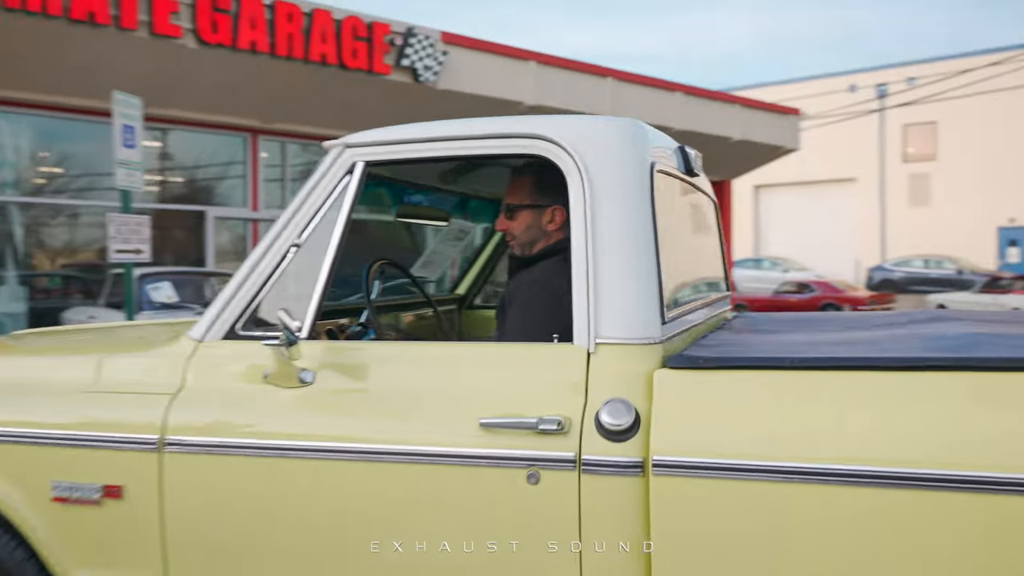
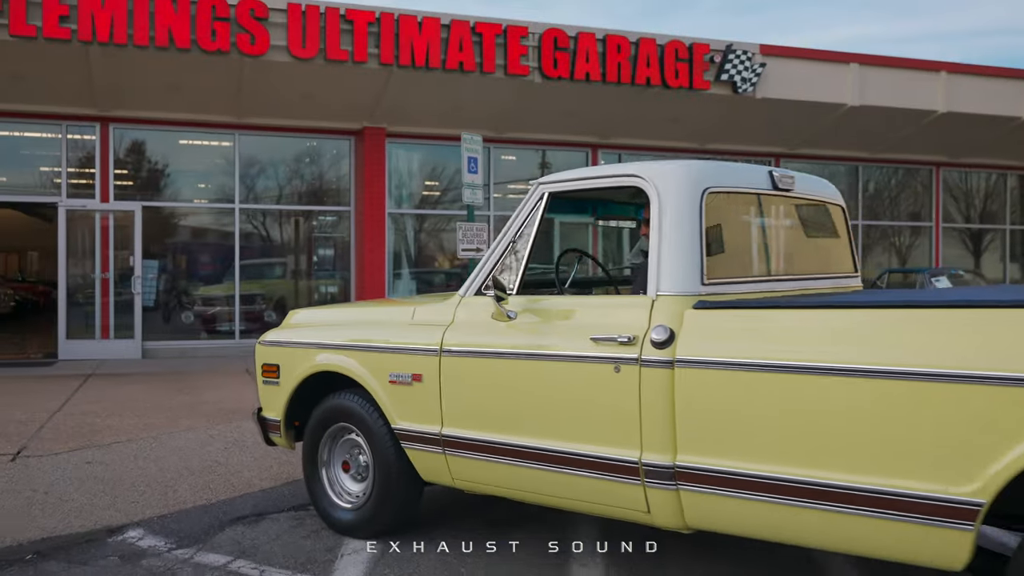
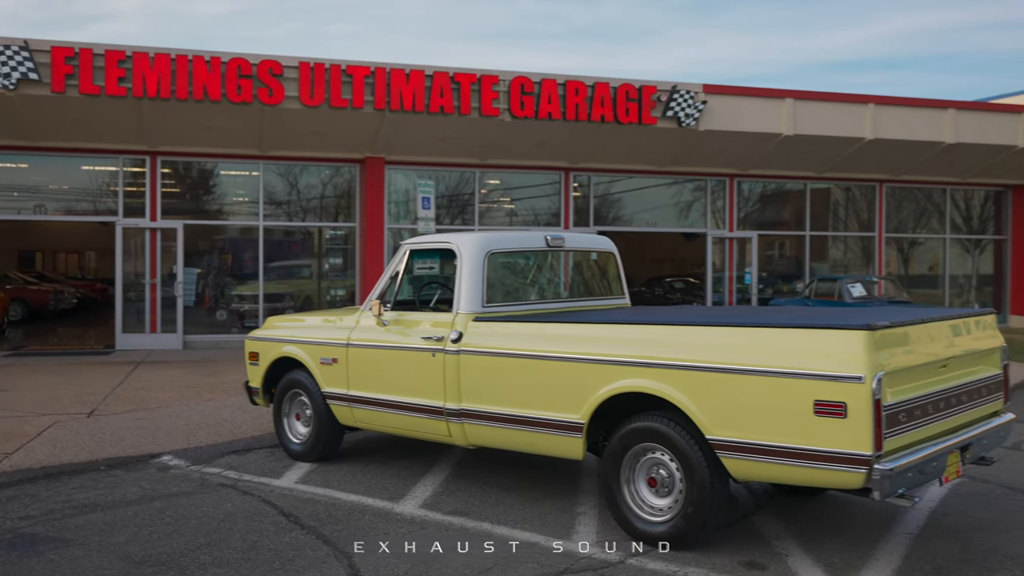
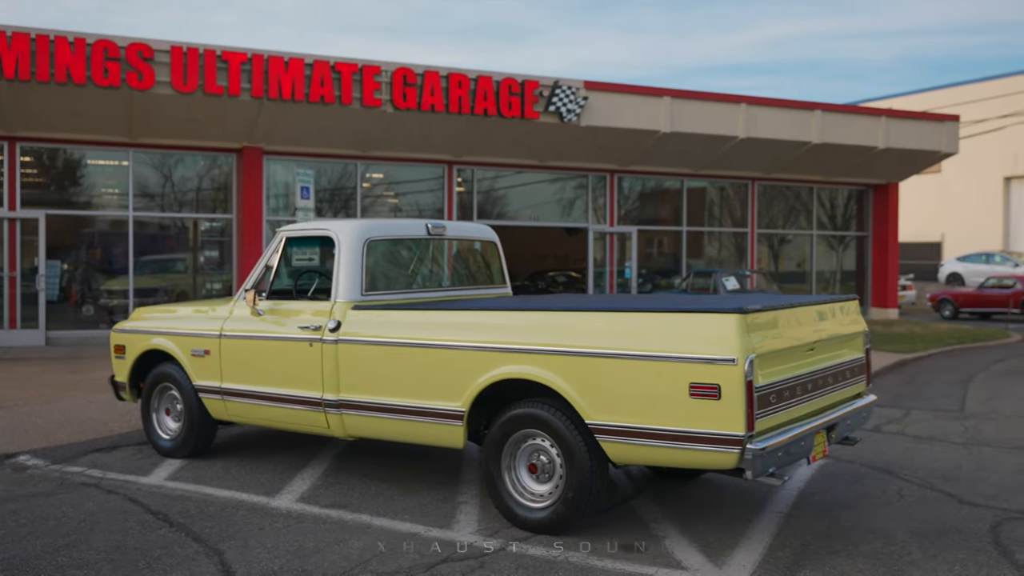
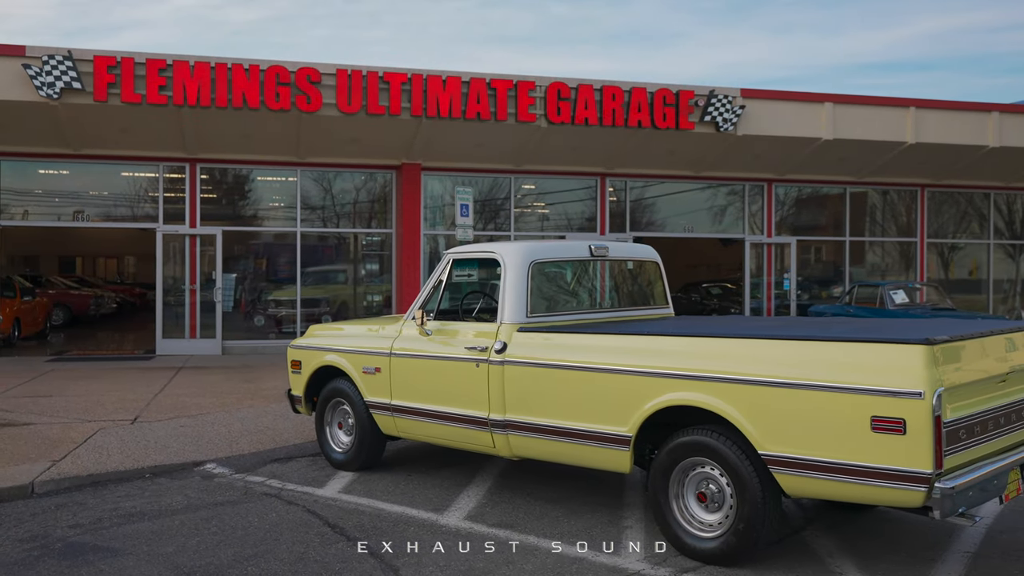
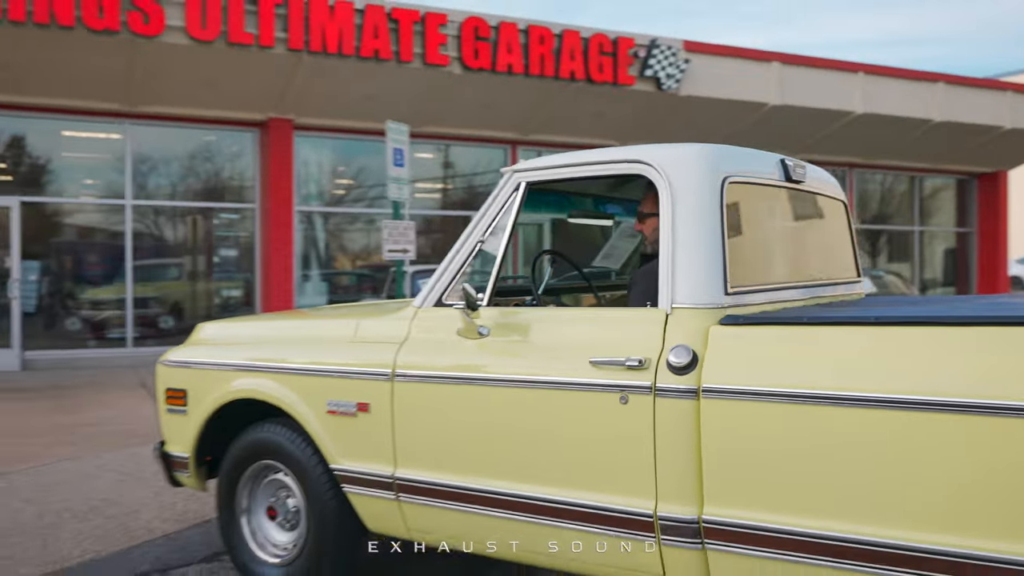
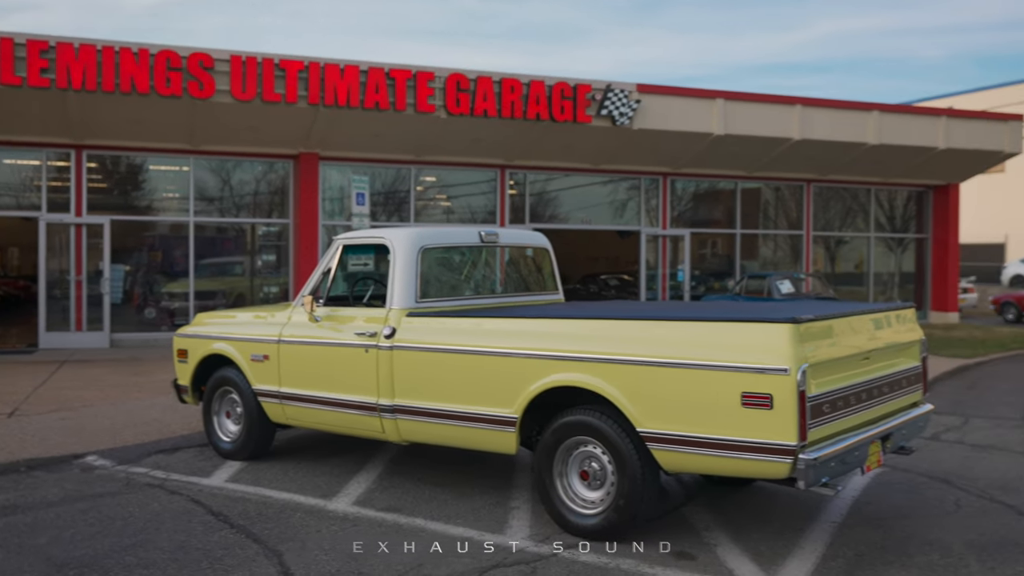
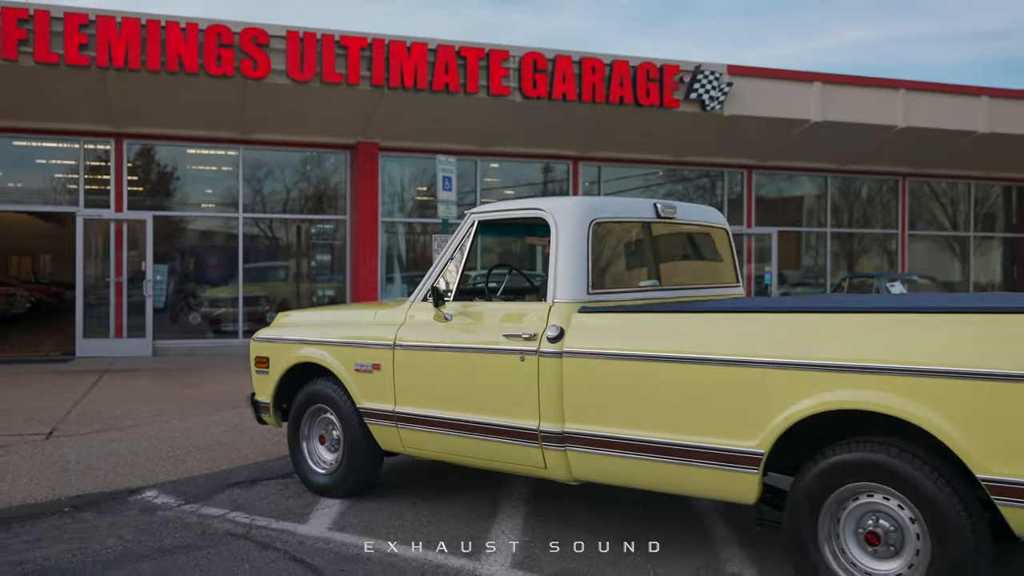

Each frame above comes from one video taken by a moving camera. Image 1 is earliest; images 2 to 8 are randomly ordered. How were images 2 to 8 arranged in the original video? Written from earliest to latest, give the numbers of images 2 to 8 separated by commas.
6, 2, 8, 5, 3, 7, 4
